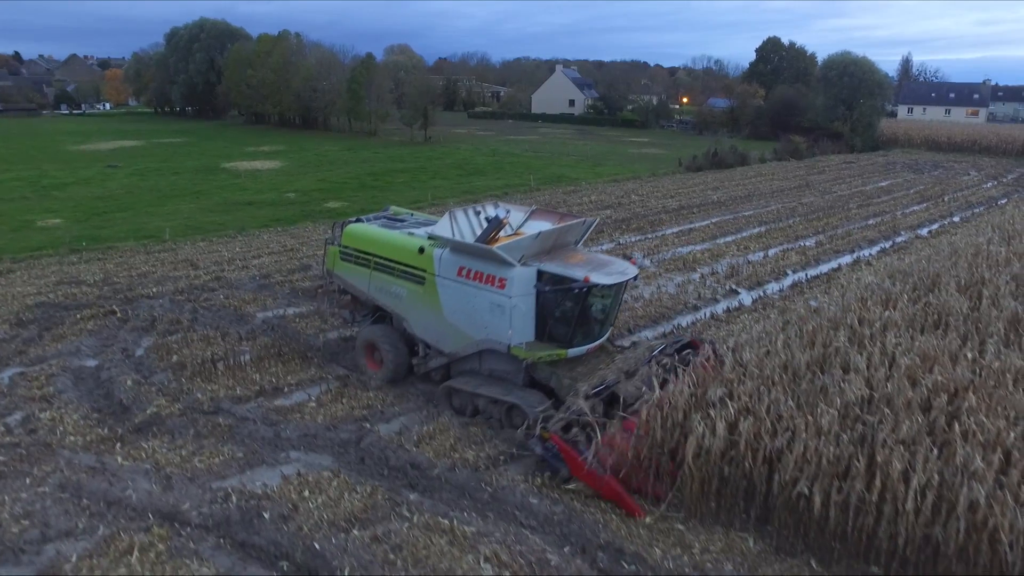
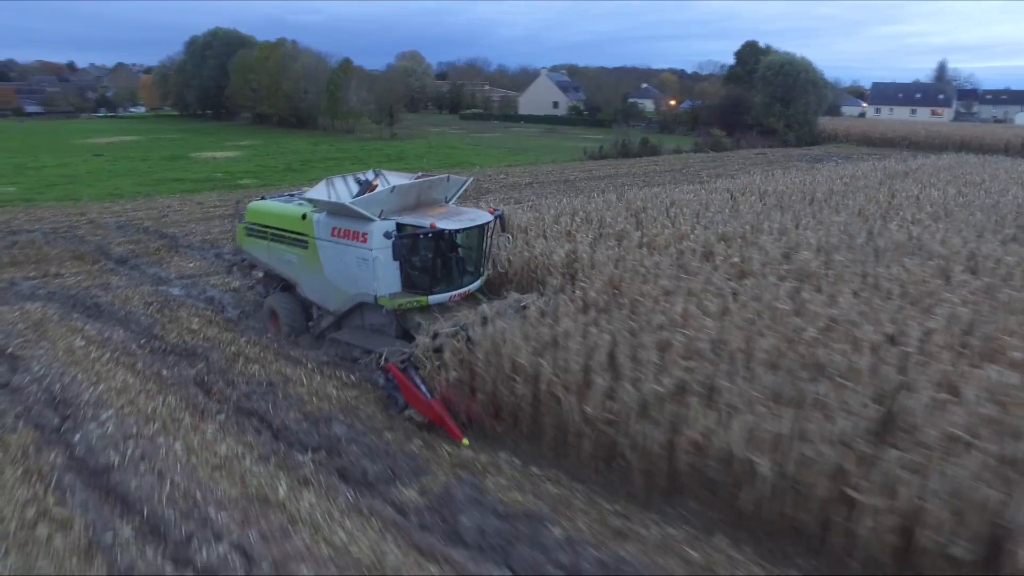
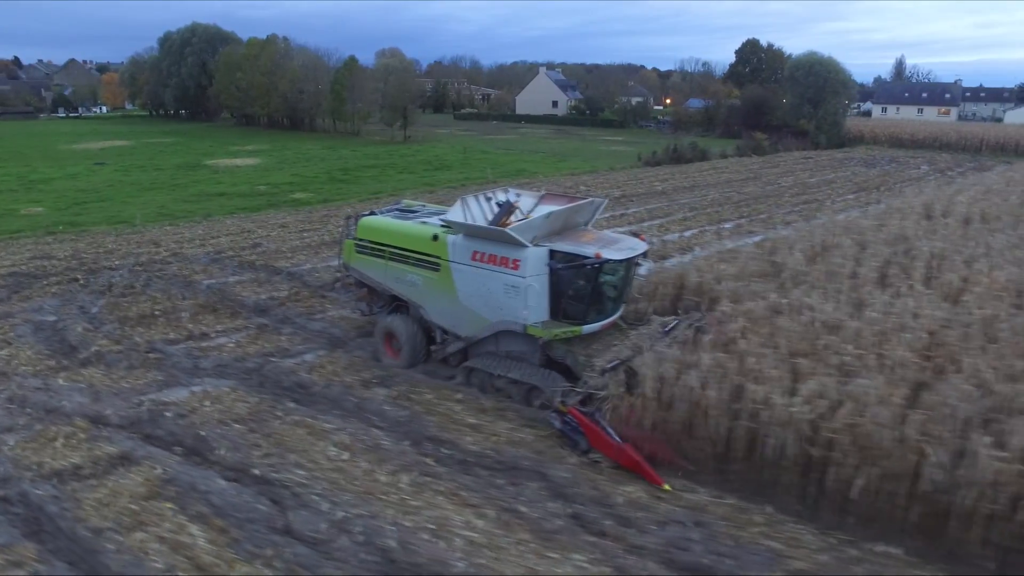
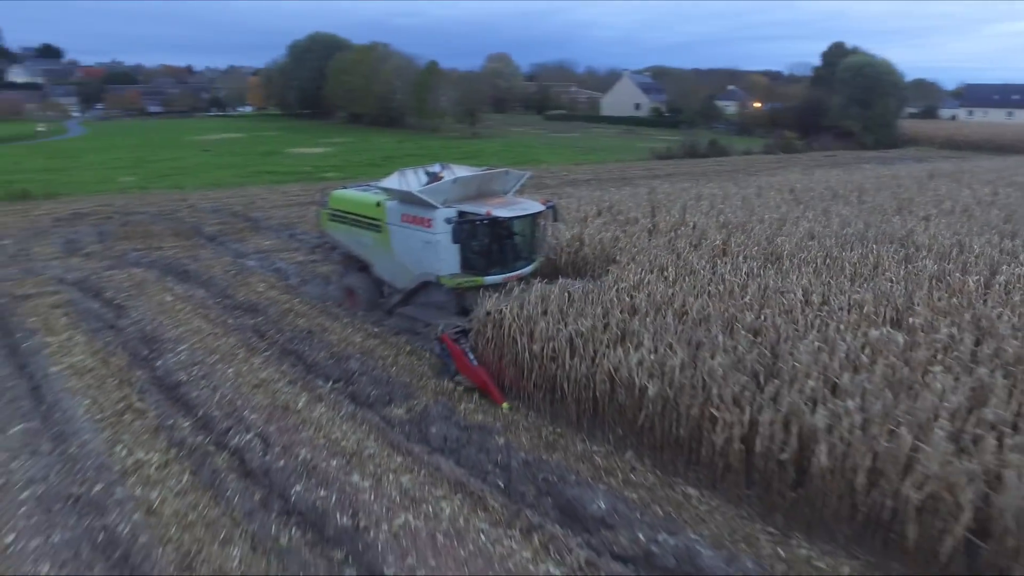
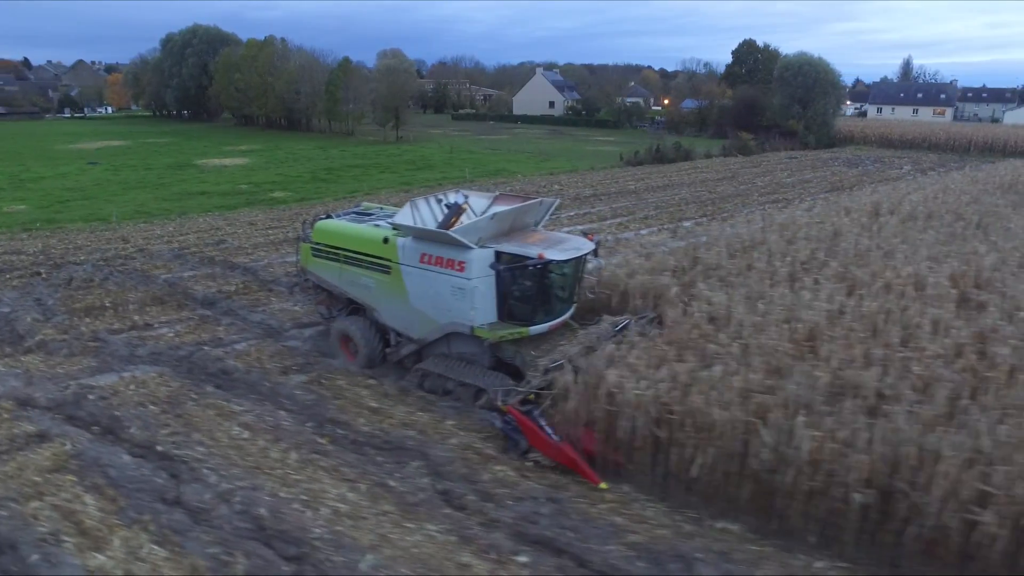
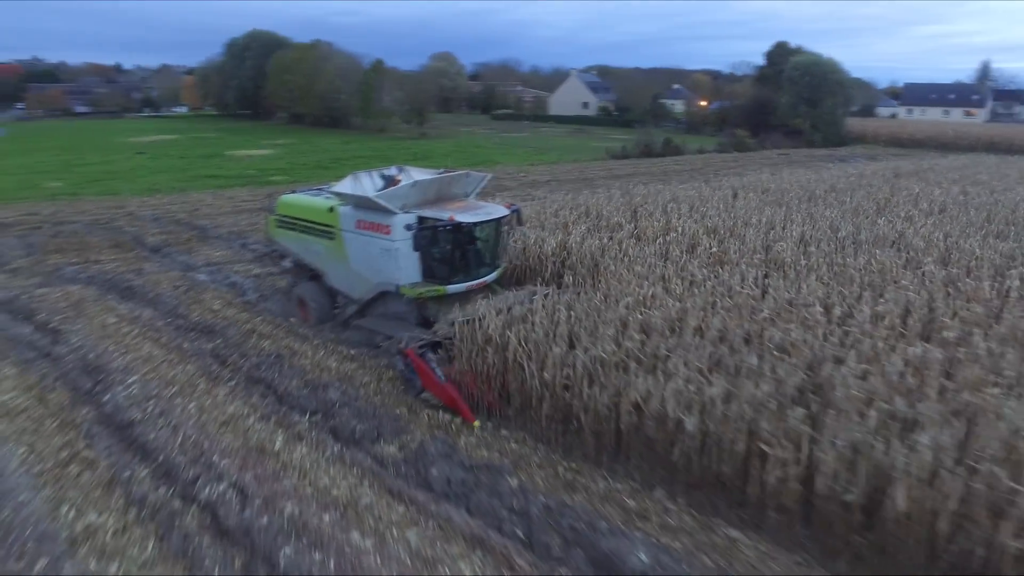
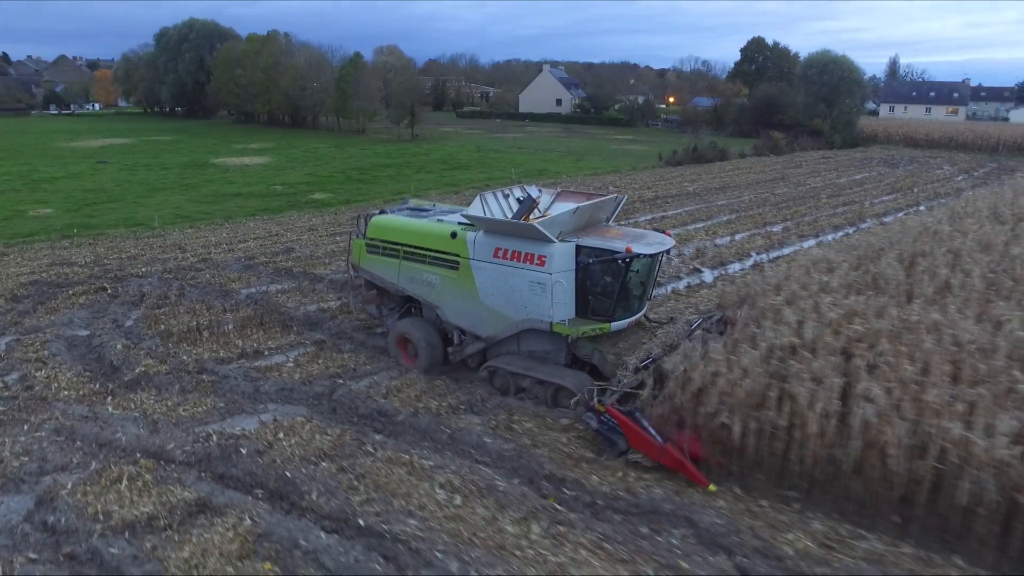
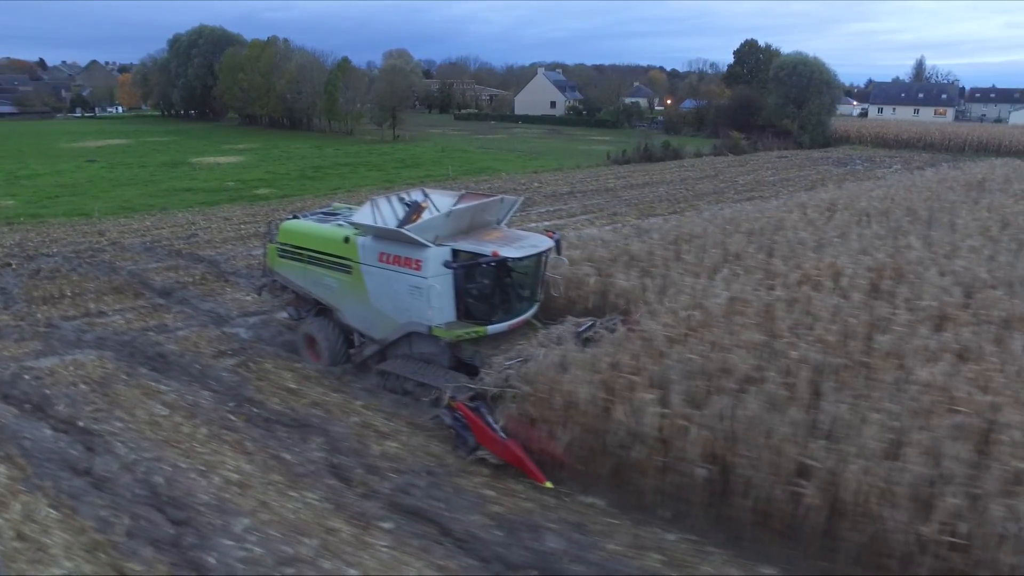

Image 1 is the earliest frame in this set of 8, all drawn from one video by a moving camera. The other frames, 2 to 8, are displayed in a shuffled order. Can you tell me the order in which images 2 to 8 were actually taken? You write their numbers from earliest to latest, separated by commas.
7, 3, 5, 8, 2, 6, 4
